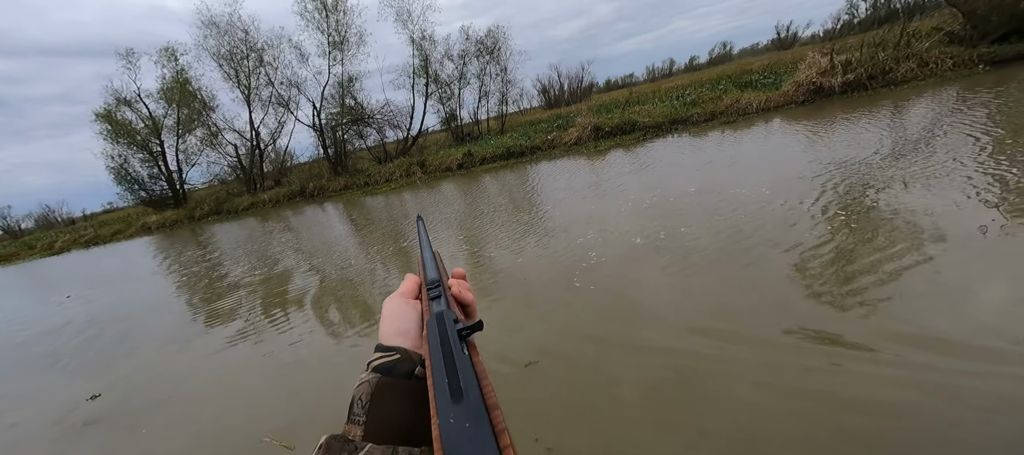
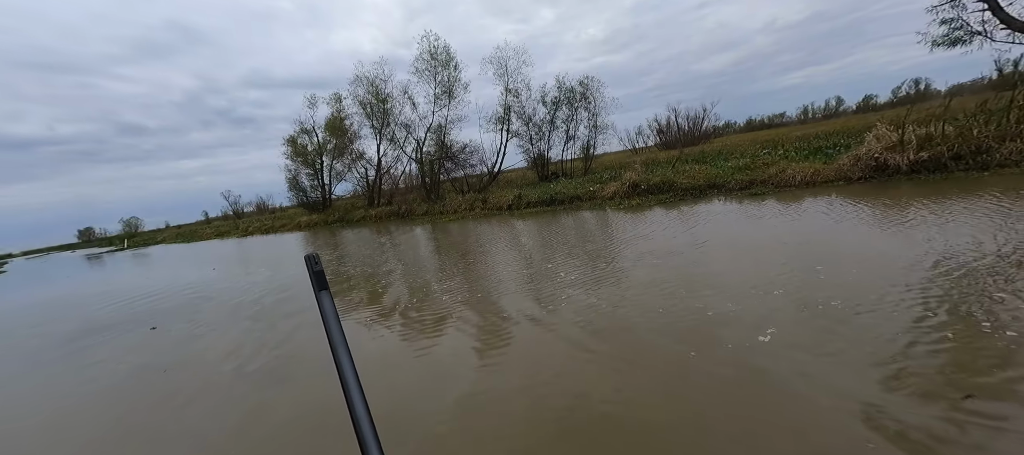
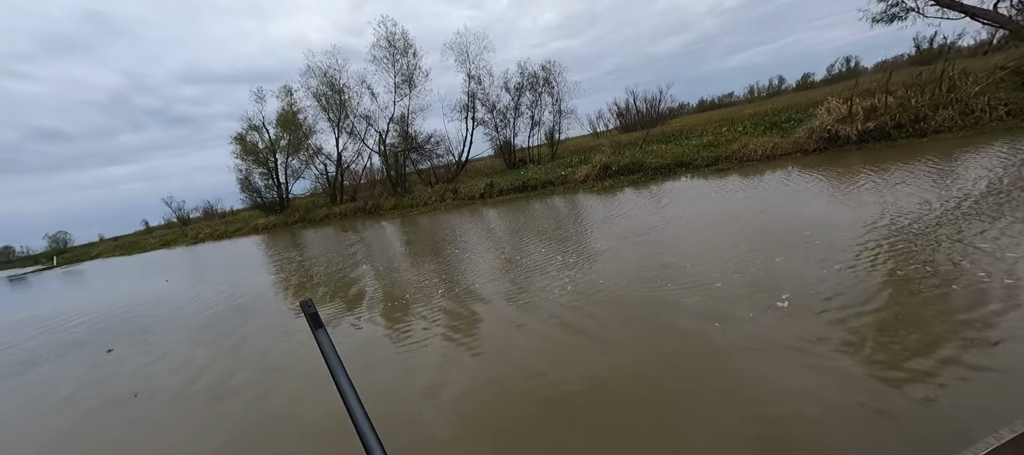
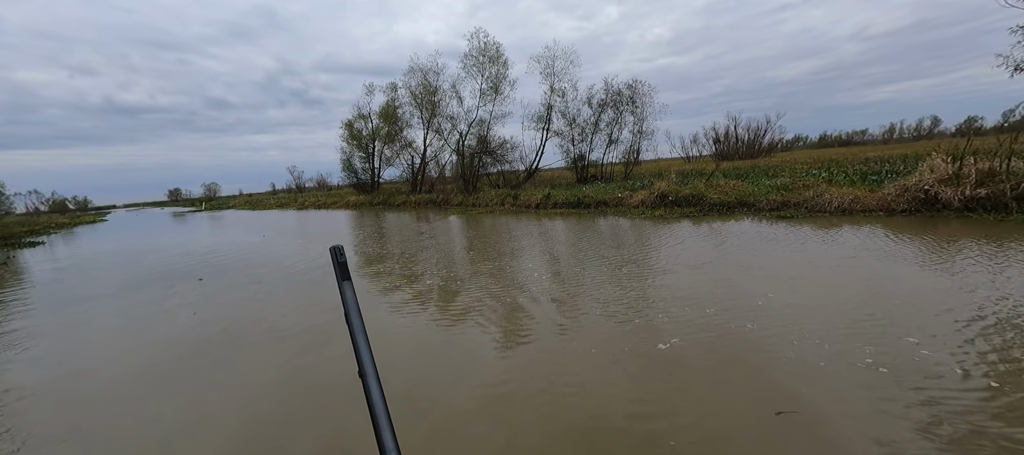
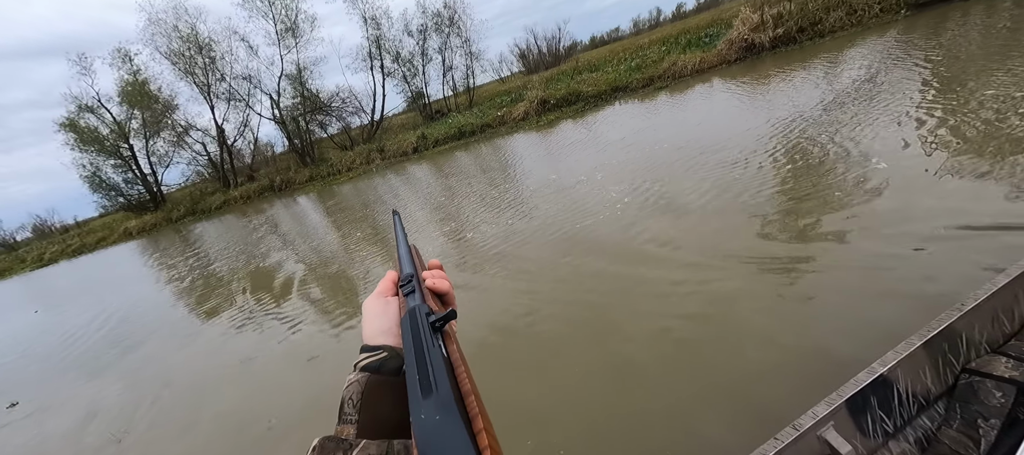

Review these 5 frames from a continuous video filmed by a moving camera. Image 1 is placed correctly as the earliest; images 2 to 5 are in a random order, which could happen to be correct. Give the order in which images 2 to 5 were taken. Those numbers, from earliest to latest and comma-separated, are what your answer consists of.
5, 3, 2, 4
